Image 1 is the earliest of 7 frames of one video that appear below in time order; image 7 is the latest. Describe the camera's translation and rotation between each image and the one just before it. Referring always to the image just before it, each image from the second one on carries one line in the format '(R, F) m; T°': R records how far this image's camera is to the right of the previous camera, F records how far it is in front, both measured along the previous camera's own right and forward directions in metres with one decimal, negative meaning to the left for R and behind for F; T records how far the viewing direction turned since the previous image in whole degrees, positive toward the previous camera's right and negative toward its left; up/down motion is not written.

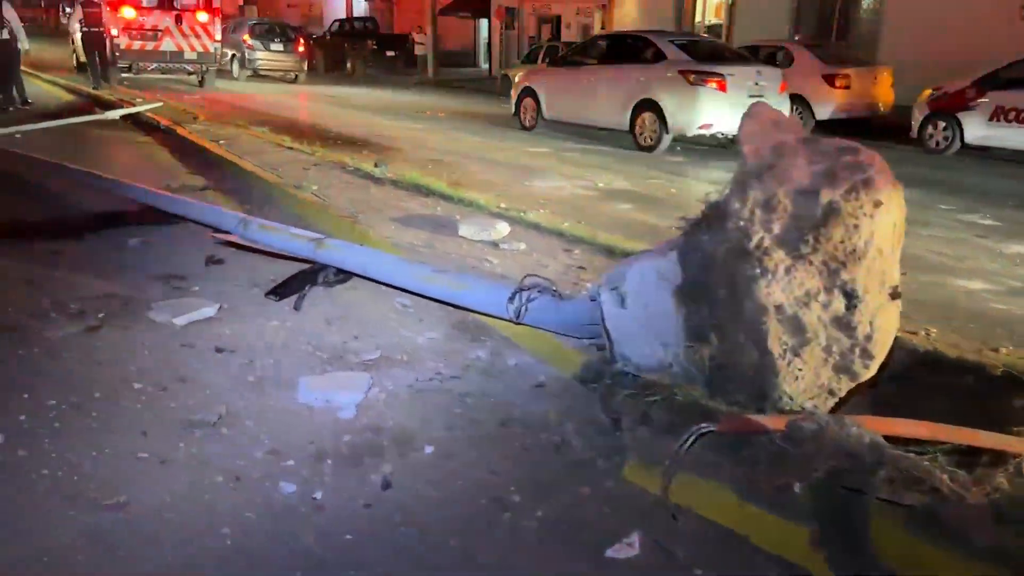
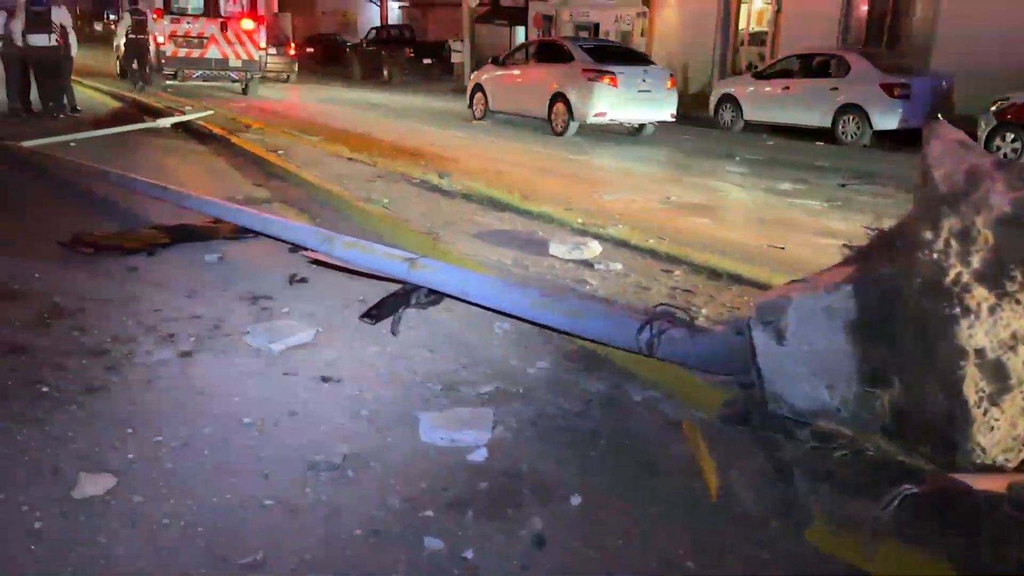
(-0.6, +0.3) m; -2°
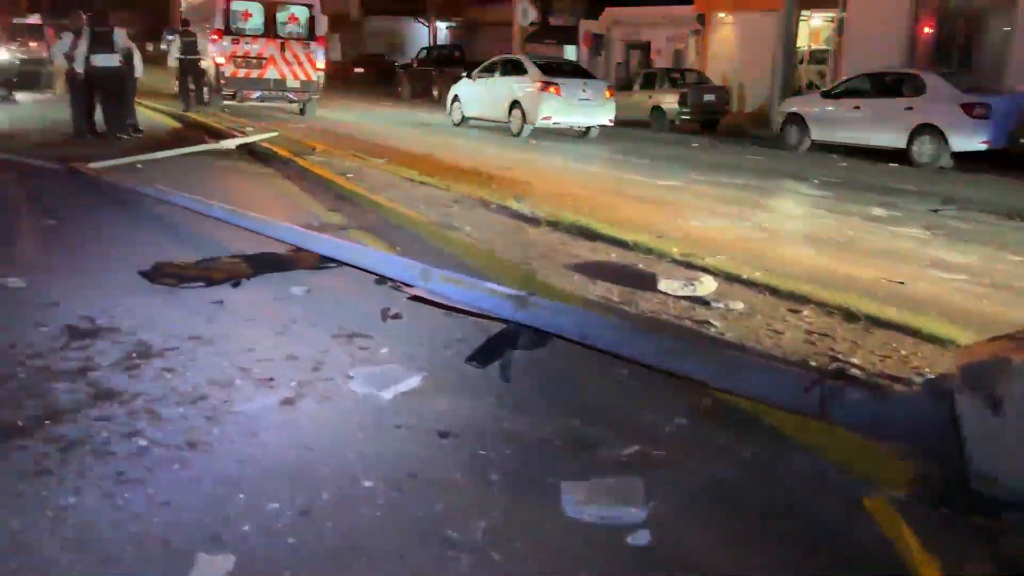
(-0.5, +0.4) m; -3°
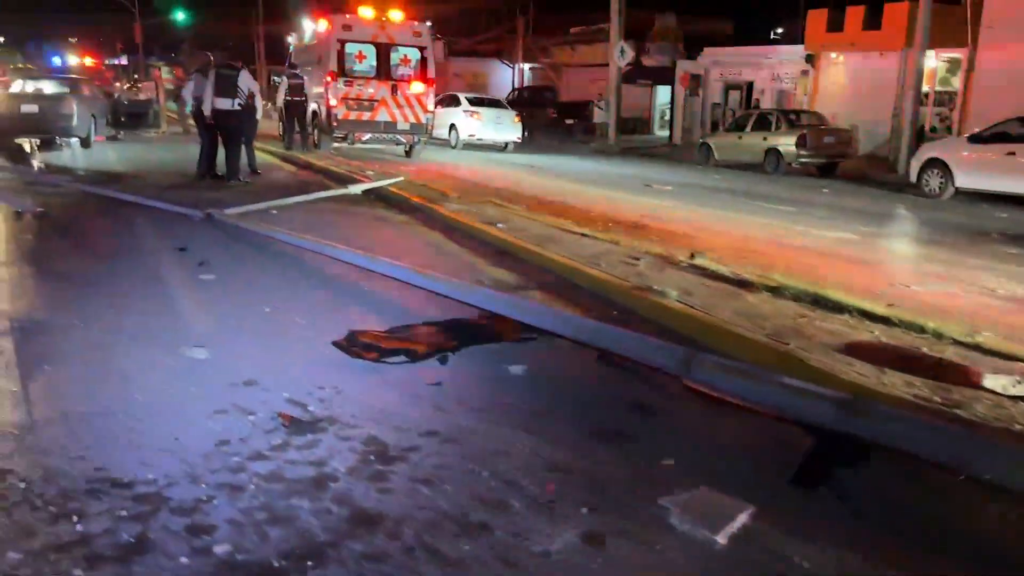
(-1.3, +0.9) m; -4°
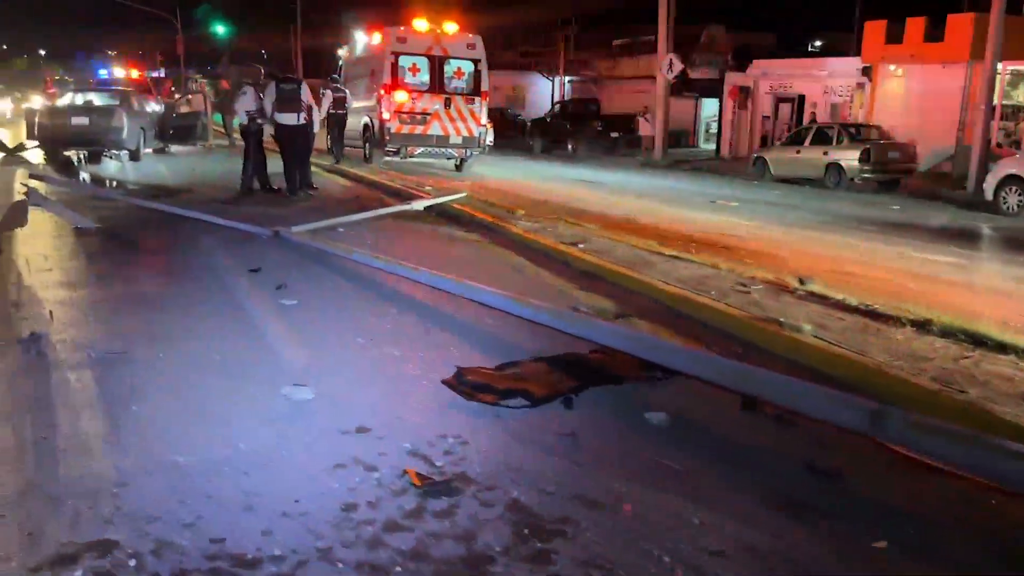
(-0.7, +0.6) m; -2°
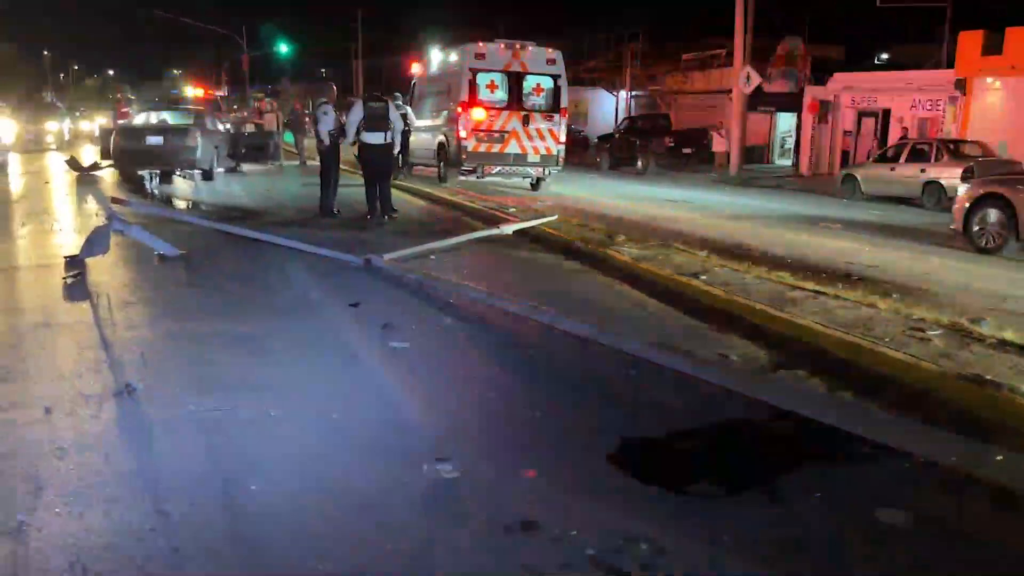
(-0.7, +0.9) m; -4°
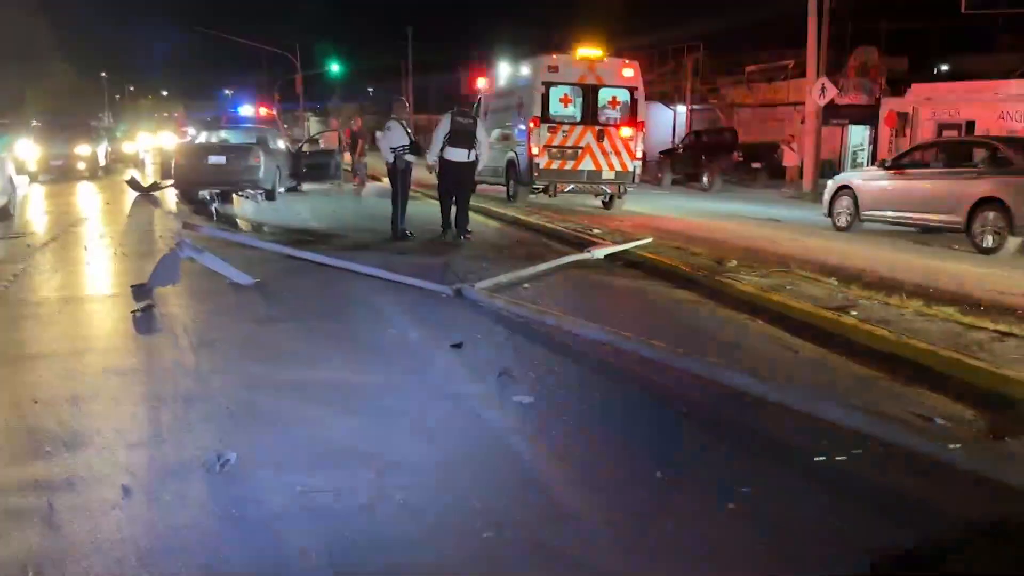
(-0.7, +1.1) m; -3°
